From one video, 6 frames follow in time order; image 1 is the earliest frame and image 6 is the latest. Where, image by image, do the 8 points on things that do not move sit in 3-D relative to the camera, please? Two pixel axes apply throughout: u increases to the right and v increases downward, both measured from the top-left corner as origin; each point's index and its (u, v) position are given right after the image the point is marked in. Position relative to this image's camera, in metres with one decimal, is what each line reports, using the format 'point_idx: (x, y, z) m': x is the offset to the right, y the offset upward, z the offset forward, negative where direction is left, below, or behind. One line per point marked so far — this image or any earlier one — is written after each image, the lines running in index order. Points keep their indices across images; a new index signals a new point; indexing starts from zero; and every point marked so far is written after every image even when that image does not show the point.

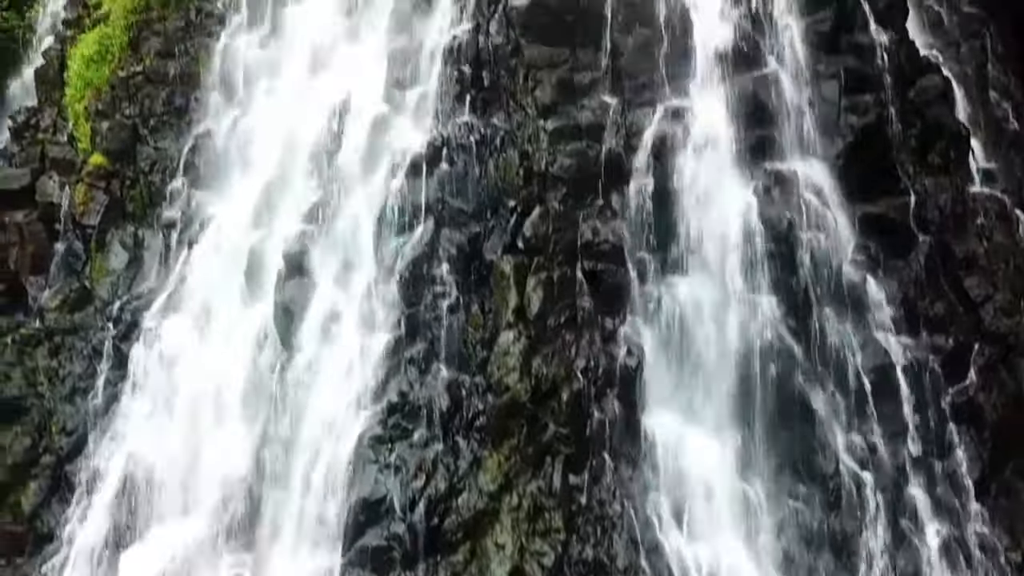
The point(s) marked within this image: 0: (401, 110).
0: (-1.2, +1.9, +8.9) m
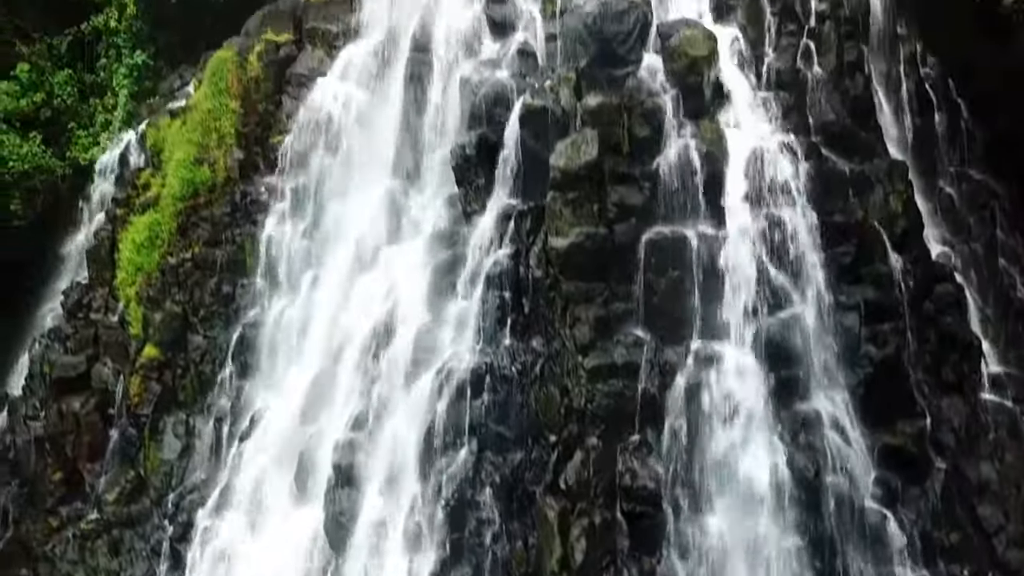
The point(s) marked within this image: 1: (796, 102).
0: (-0.8, -0.4, +9.4) m
1: (+3.3, +2.1, +9.6) m
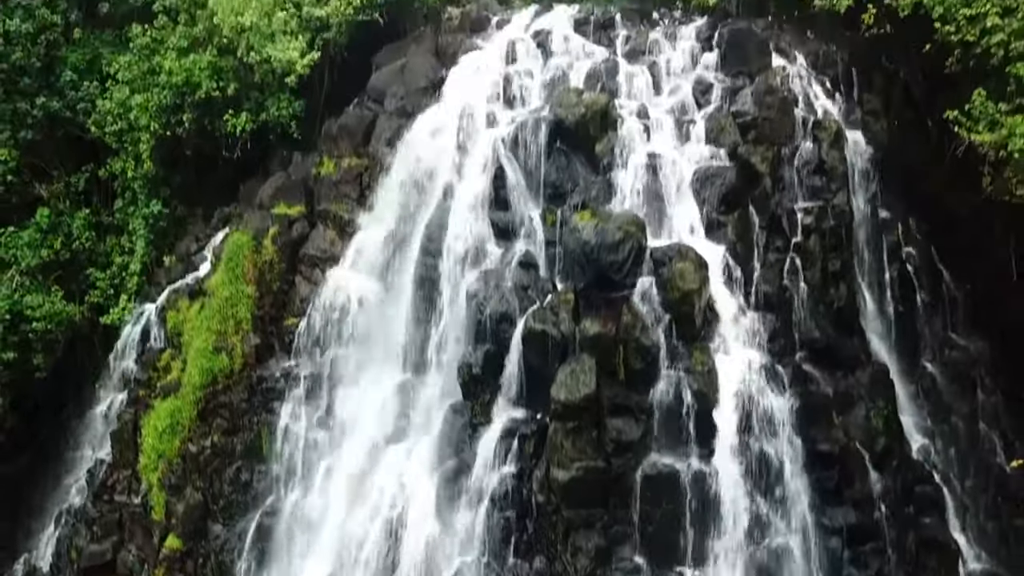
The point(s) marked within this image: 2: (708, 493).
0: (-0.7, -2.9, +10.0) m
1: (+3.3, -0.4, +10.2) m
2: (+2.2, -2.3, +9.2) m
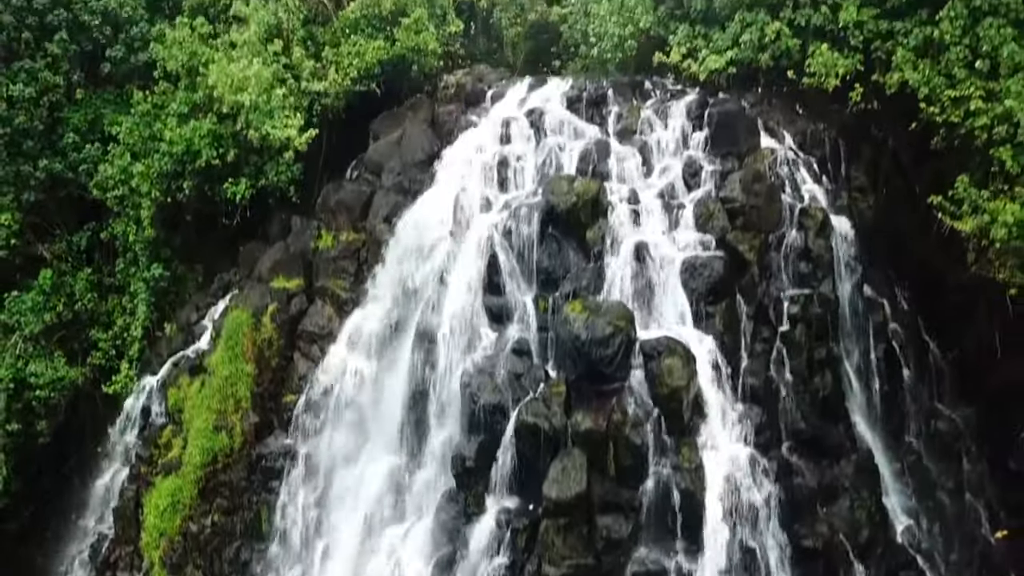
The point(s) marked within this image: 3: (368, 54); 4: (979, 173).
0: (-0.8, -4.1, +10.3) m
1: (+3.2, -1.6, +10.4) m
2: (+2.1, -3.5, +9.5) m
3: (-2.5, +4.1, +14.7) m
4: (+6.9, +1.7, +12.3) m
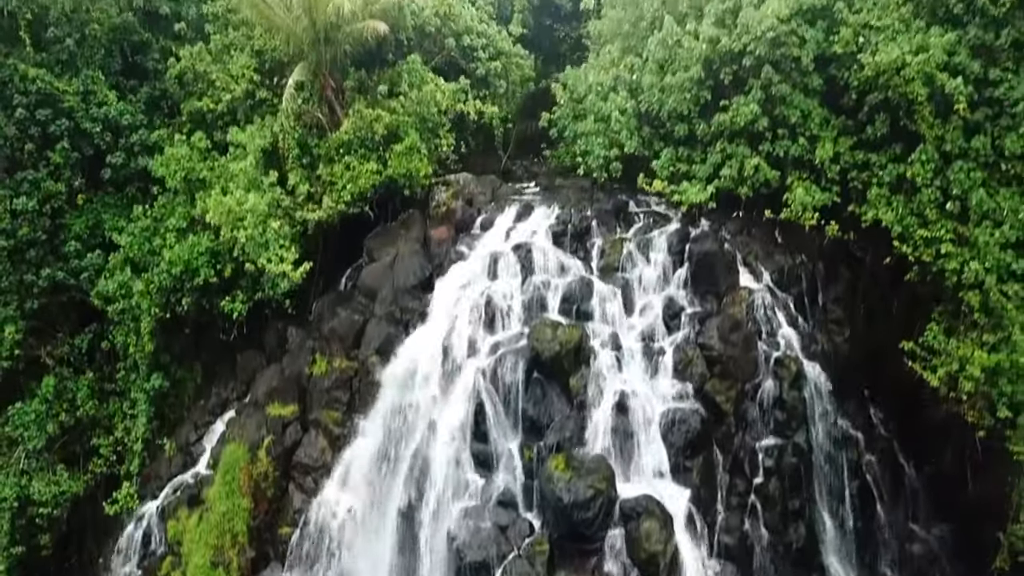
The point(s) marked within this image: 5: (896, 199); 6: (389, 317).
0: (-1.0, -6.2, +10.7) m
1: (+3.0, -3.7, +10.9) m
2: (+1.9, -5.5, +9.9) m
3: (-2.7, +2.0, +15.1) m
4: (+6.7, -0.4, +12.7) m
5: (+6.2, +1.4, +13.4) m
6: (-2.1, -0.5, +13.9) m
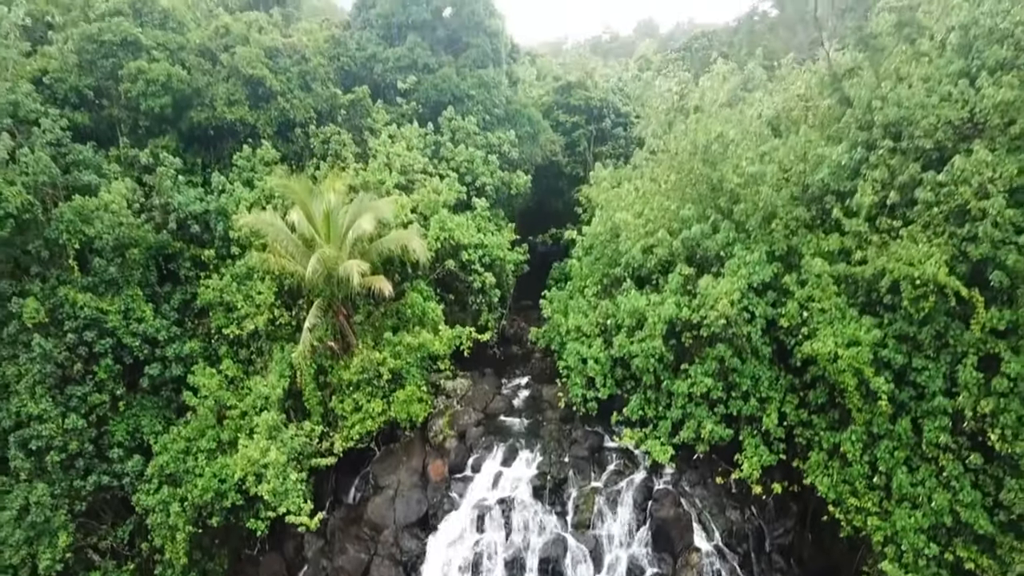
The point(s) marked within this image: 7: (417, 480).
0: (-1.4, -10.9, +12.8) m
1: (+2.7, -8.4, +12.9) m
2: (+1.5, -10.3, +12.0) m
3: (-3.0, -2.7, +17.3) m
4: (+6.4, -5.1, +14.6) m
5: (+5.9, -3.3, +15.3) m
6: (-2.3, -5.2, +16.0) m
7: (-1.9, -4.0, +16.9) m
